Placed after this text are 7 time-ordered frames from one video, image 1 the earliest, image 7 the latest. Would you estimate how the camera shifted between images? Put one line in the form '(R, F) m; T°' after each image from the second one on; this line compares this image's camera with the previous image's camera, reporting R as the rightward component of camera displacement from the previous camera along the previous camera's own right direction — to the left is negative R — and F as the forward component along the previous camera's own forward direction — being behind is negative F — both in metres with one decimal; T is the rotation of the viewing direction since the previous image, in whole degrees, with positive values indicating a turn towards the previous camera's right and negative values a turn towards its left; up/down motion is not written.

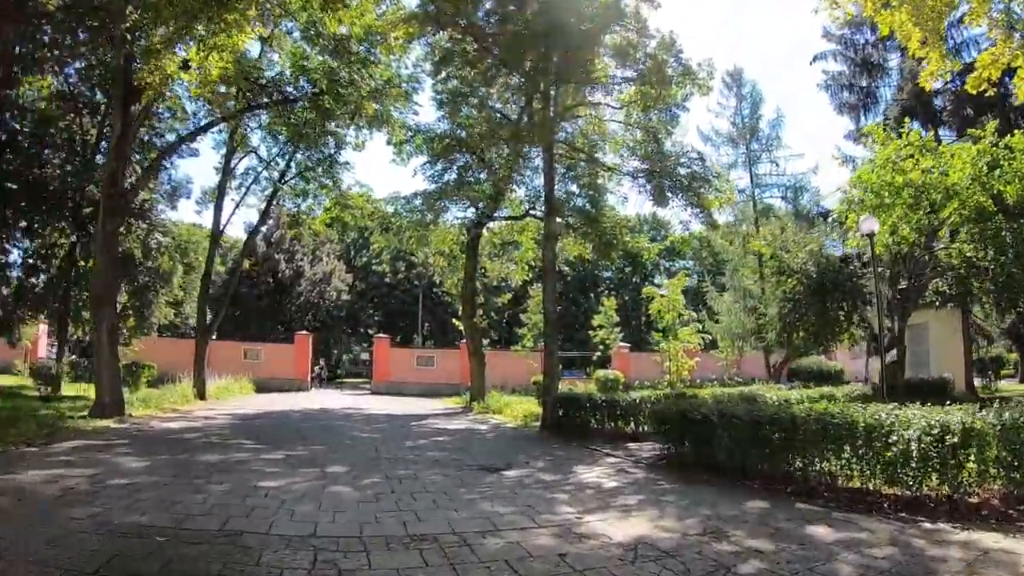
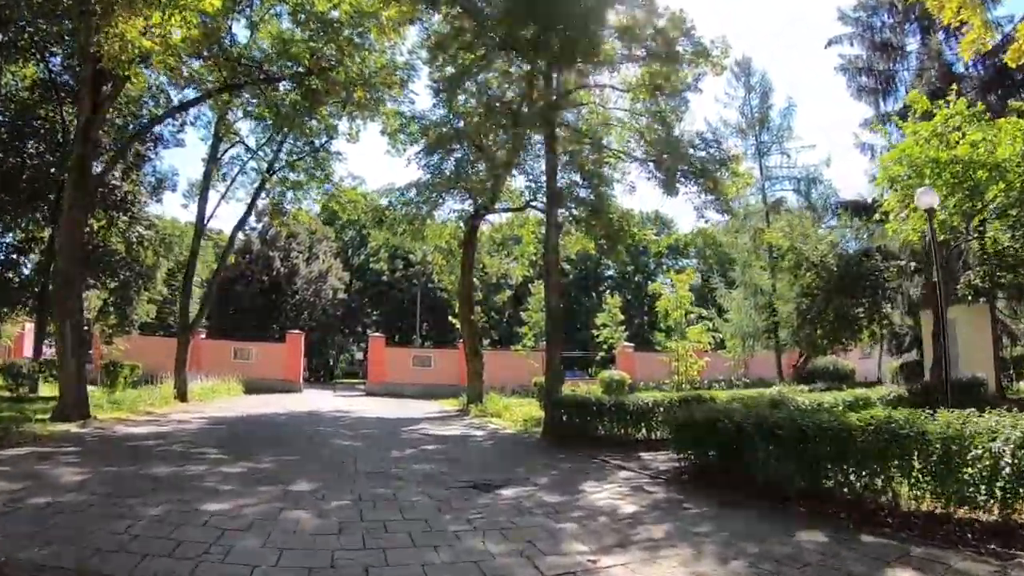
(0.0, +1.0) m; 0°
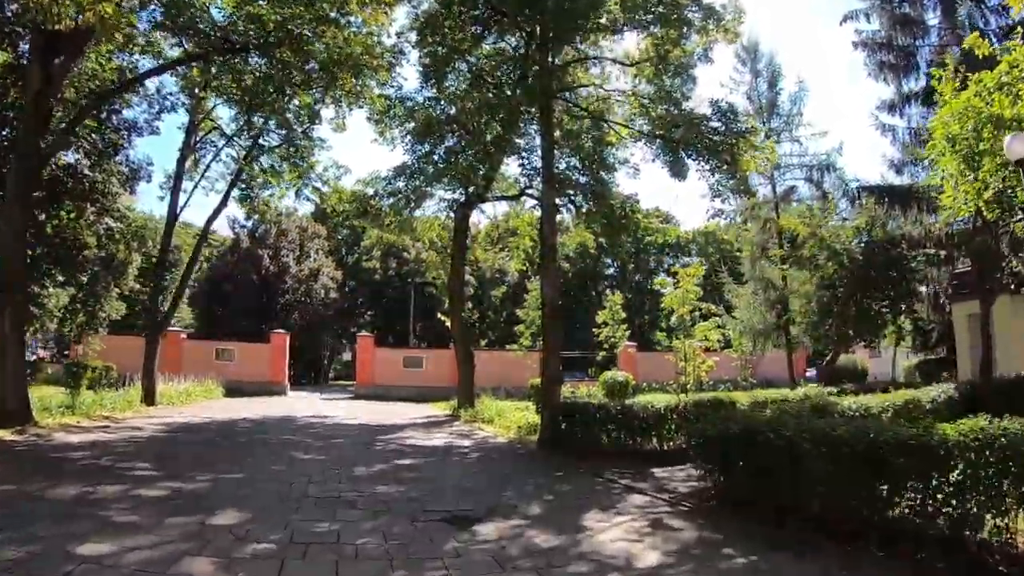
(+0.1, +1.3) m; 0°
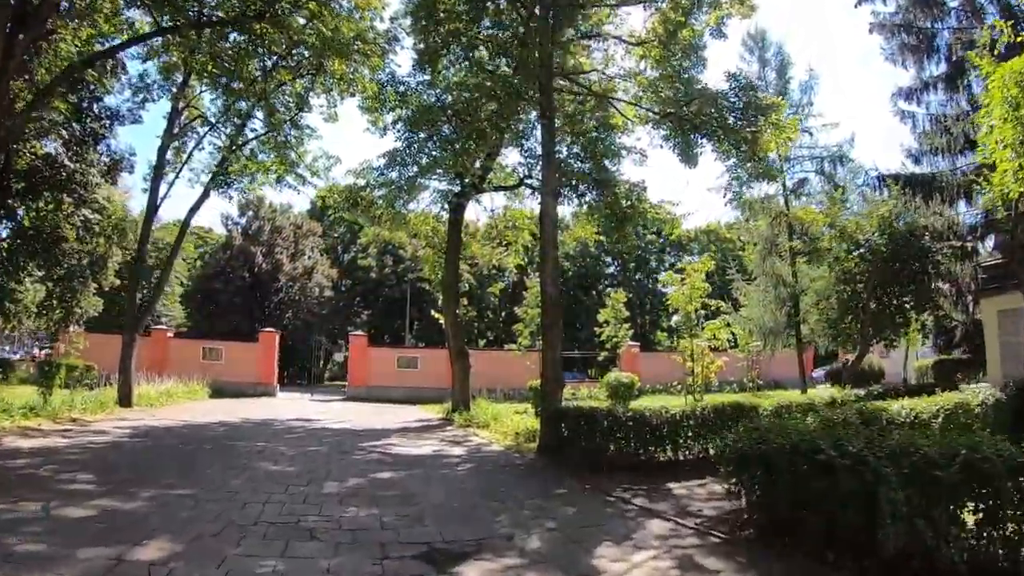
(0.0, +0.9) m; 0°
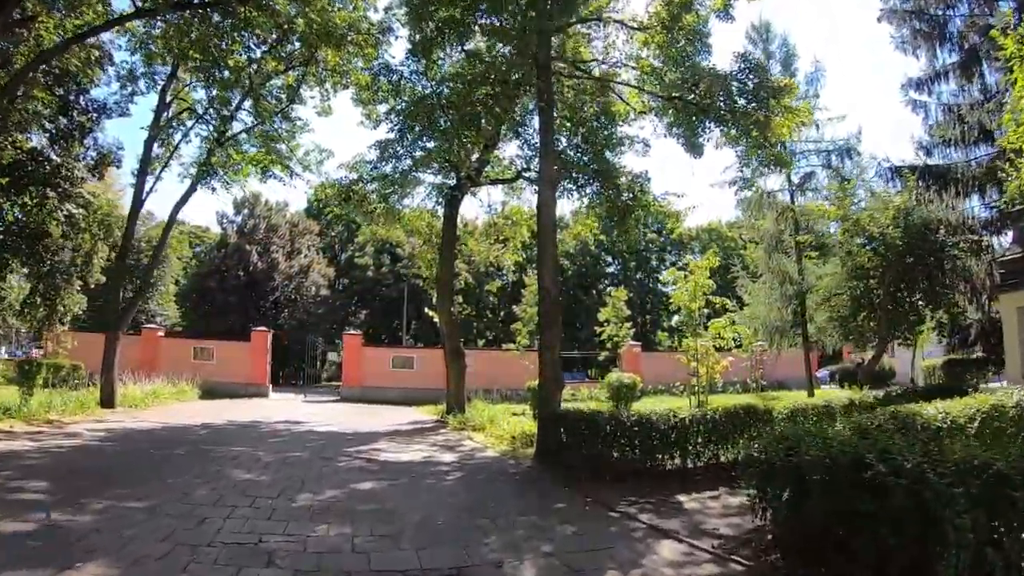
(+0.1, +0.6) m; 0°
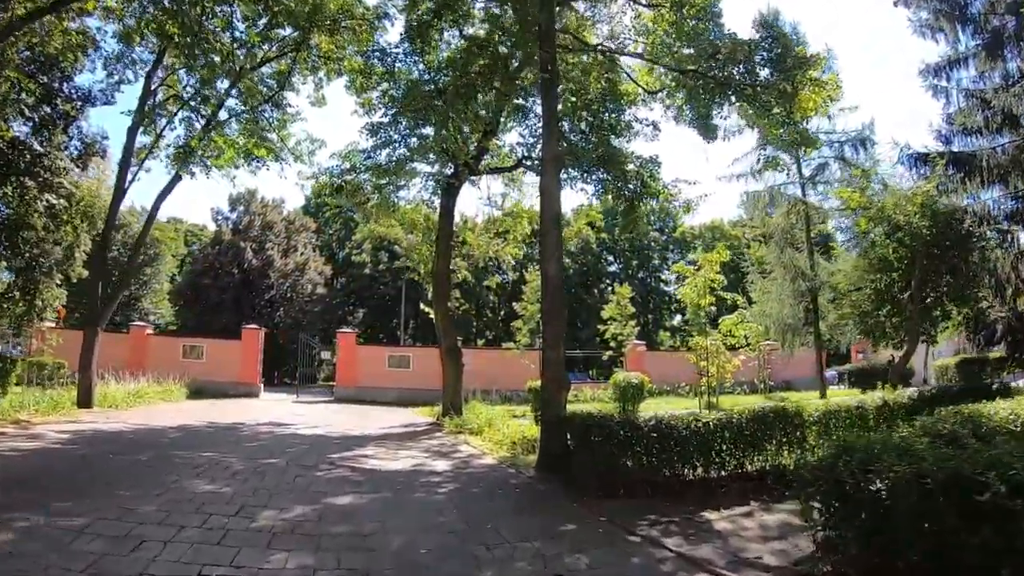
(0.0, +0.8) m; 0°
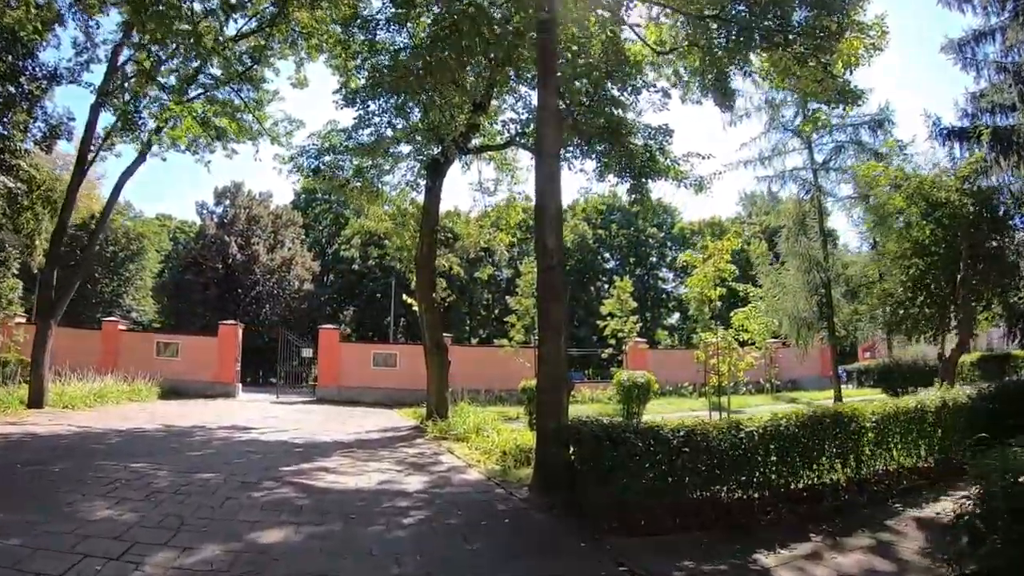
(0.0, +1.2) m; 0°
